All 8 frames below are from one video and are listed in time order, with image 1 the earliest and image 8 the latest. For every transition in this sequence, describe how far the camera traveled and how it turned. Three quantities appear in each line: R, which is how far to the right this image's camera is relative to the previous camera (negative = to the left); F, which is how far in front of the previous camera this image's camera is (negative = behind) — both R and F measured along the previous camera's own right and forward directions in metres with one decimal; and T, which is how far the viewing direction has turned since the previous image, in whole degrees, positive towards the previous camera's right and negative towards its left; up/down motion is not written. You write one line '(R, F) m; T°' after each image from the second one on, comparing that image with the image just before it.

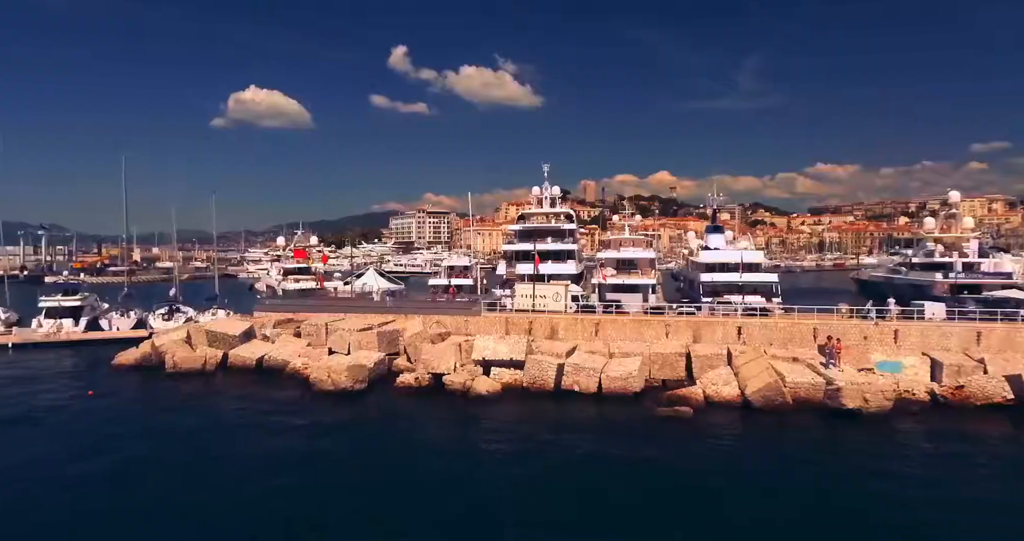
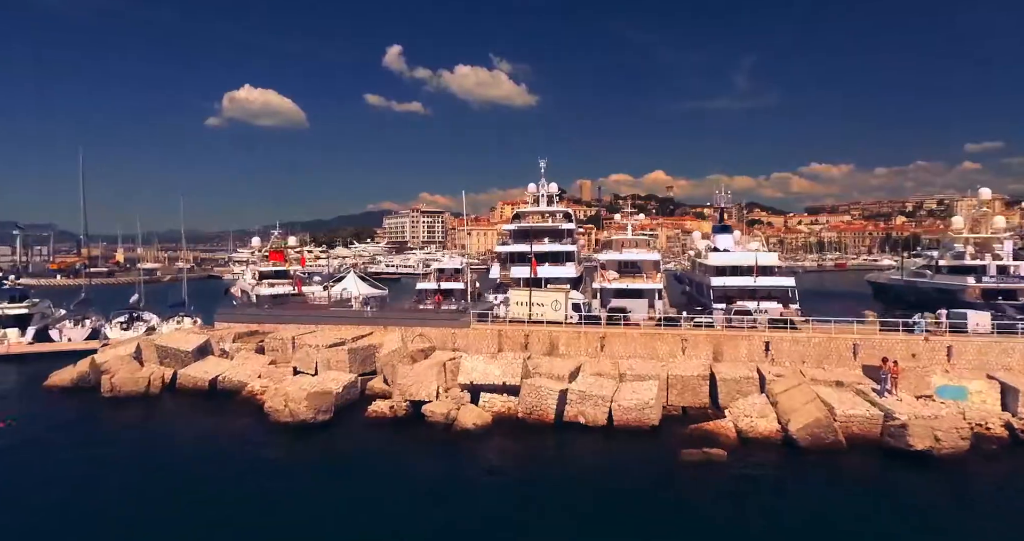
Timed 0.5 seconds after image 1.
(+0.1, +2.9) m; 0°
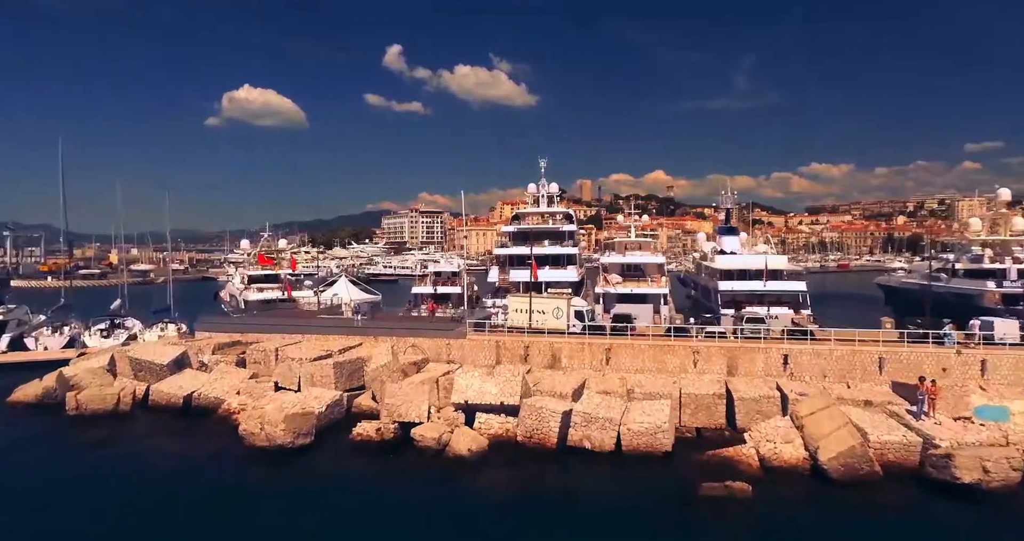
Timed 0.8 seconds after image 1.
(0.0, +1.4) m; 0°
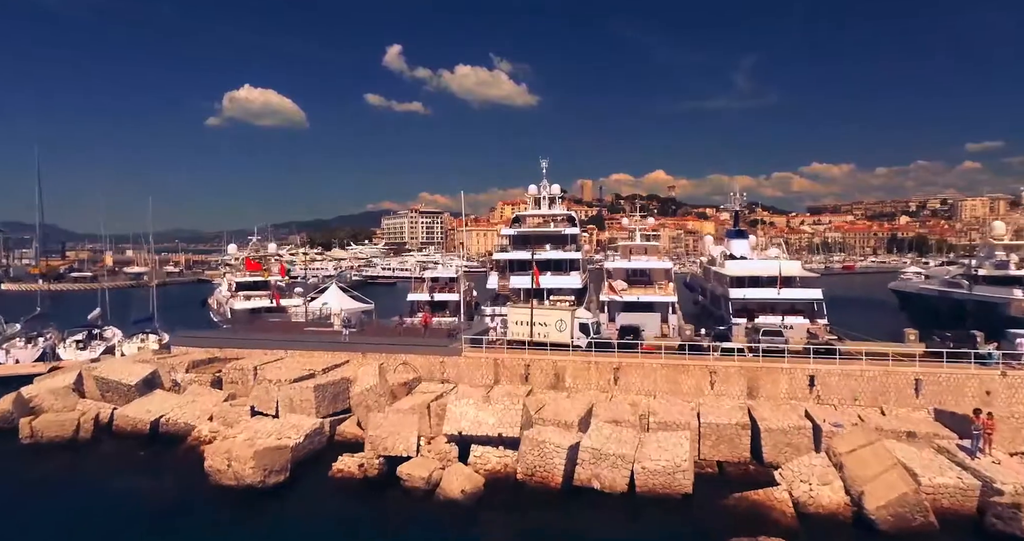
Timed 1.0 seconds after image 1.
(0.0, +1.6) m; 0°
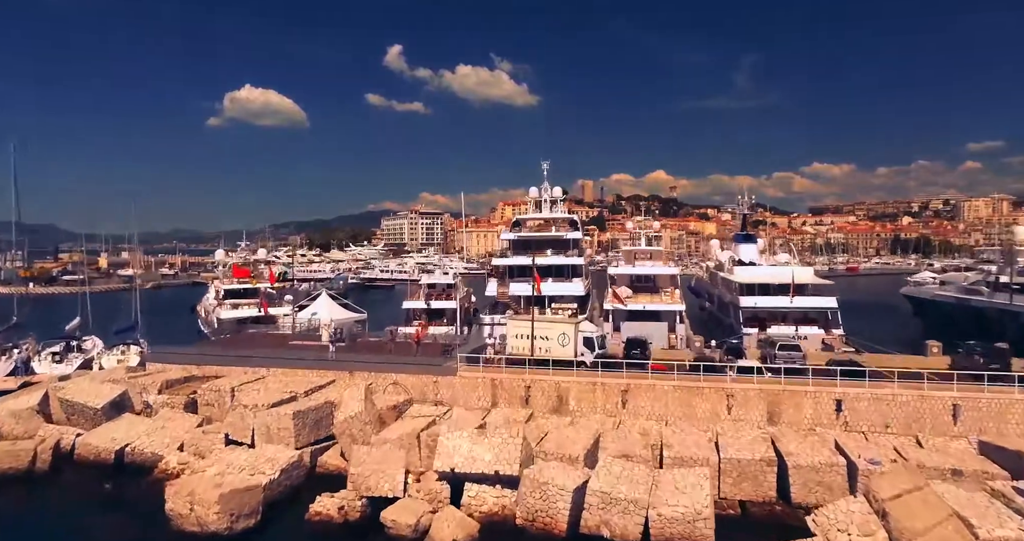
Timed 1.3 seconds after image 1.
(0.0, +1.4) m; 0°
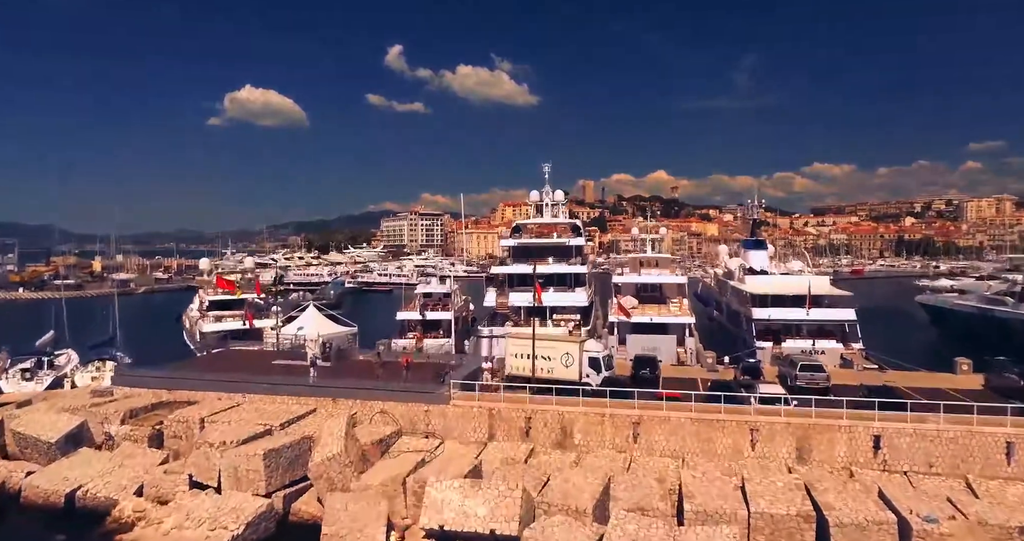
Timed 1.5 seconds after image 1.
(0.0, +1.6) m; 0°
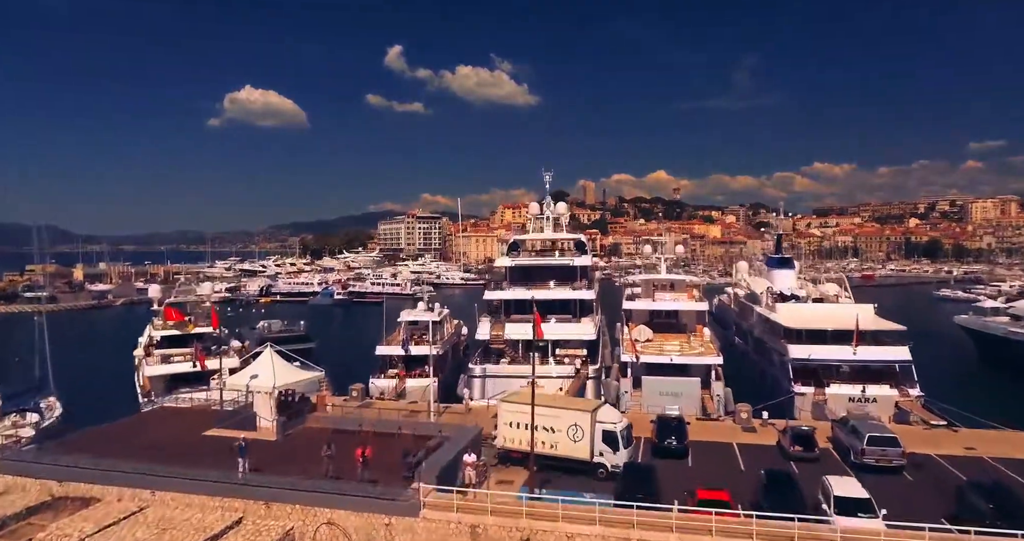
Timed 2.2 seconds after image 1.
(+0.2, +4.0) m; 0°
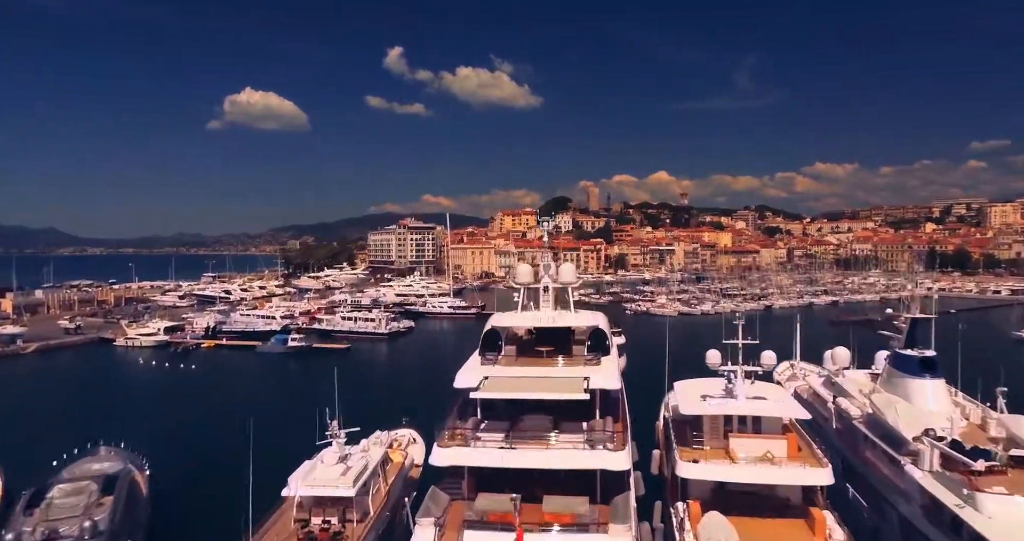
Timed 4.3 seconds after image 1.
(+0.9, +12.7) m; 0°
